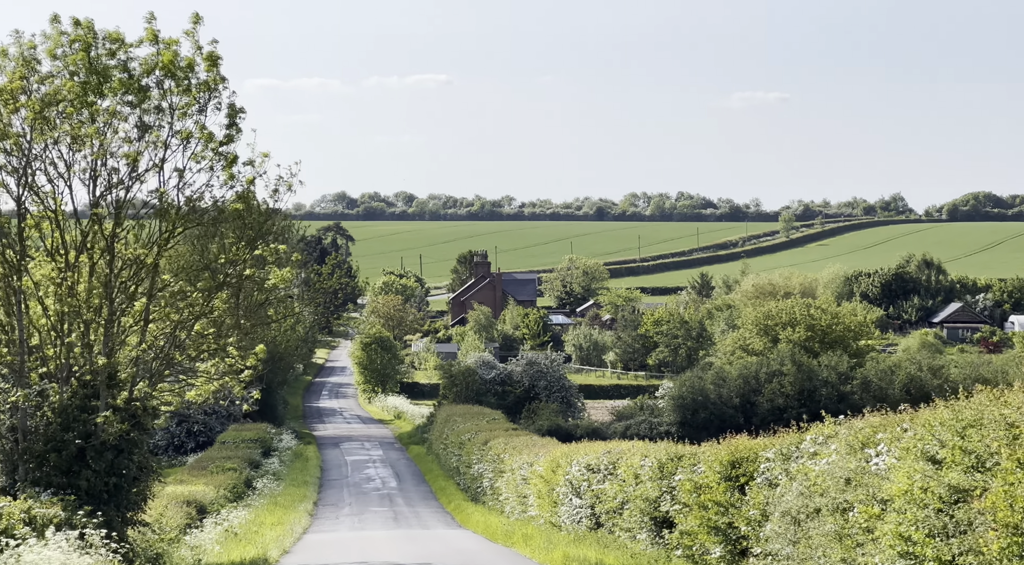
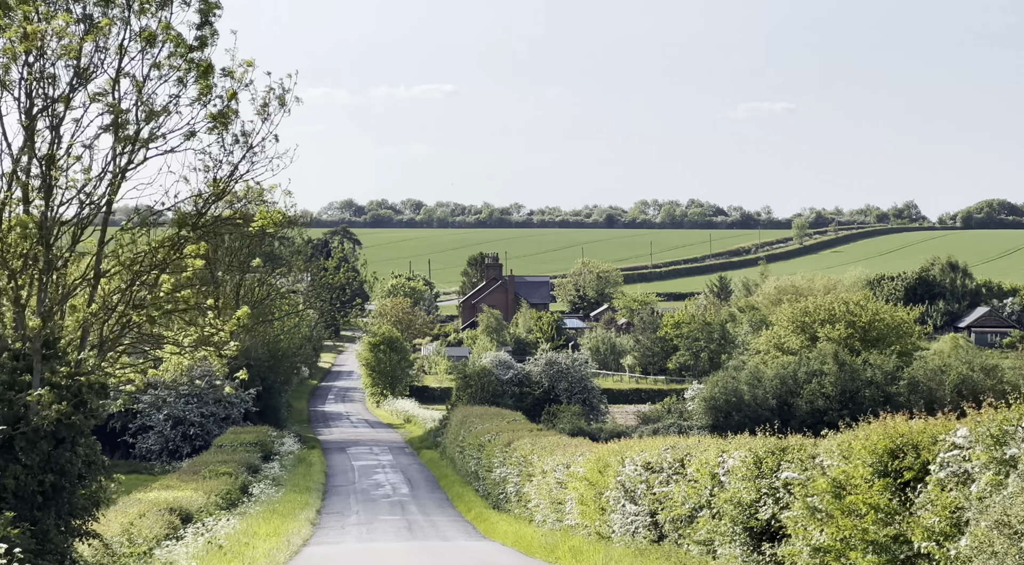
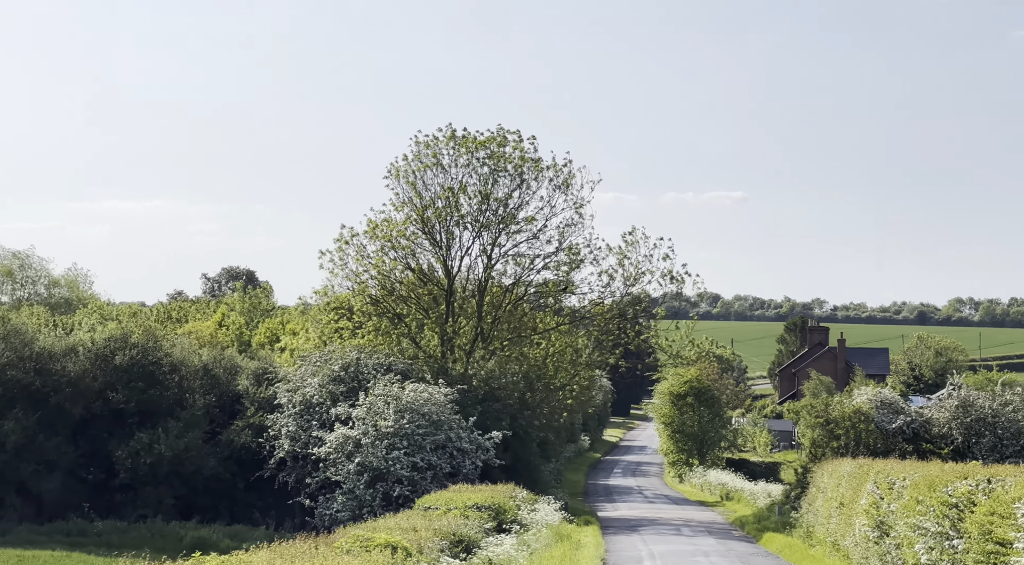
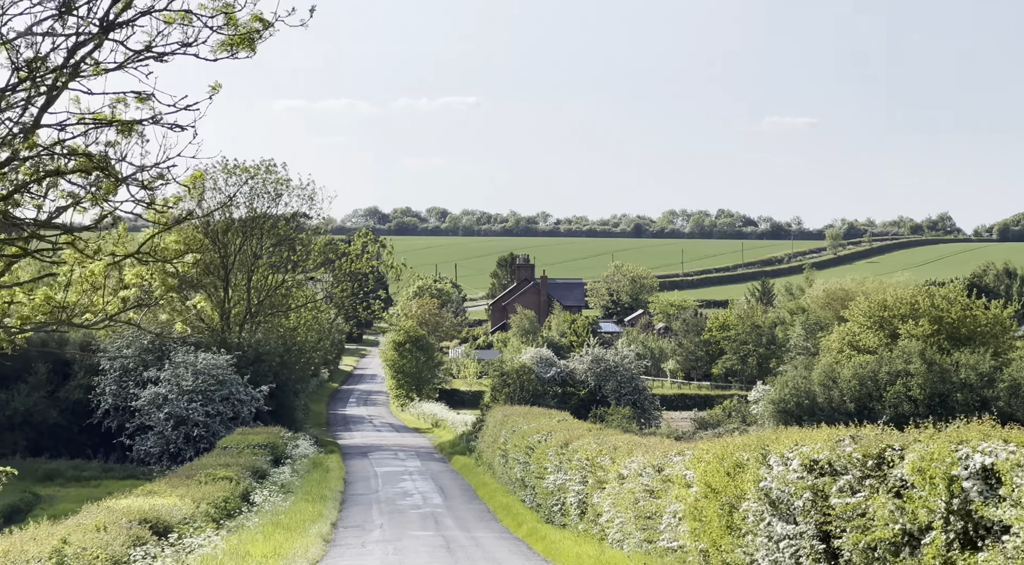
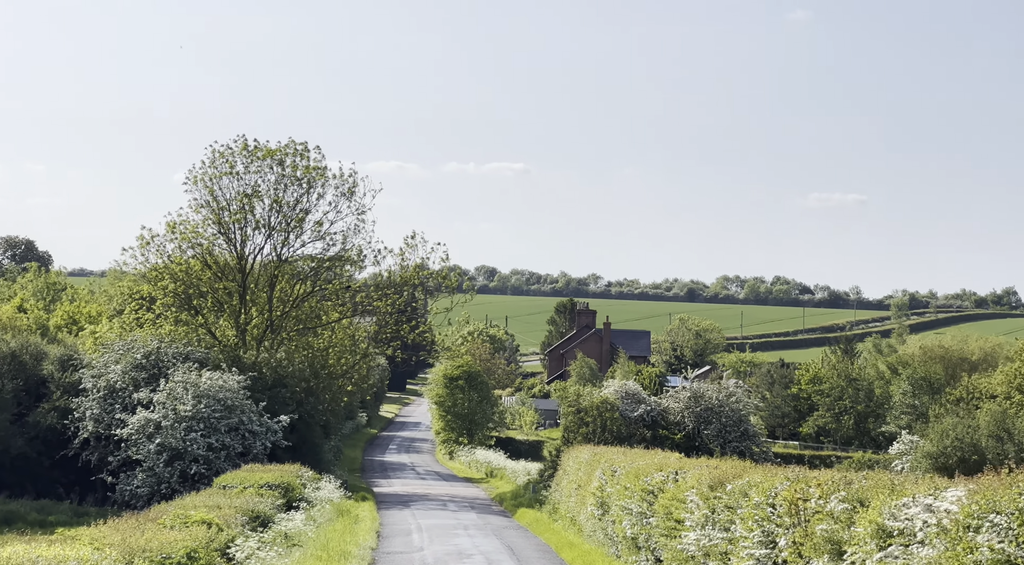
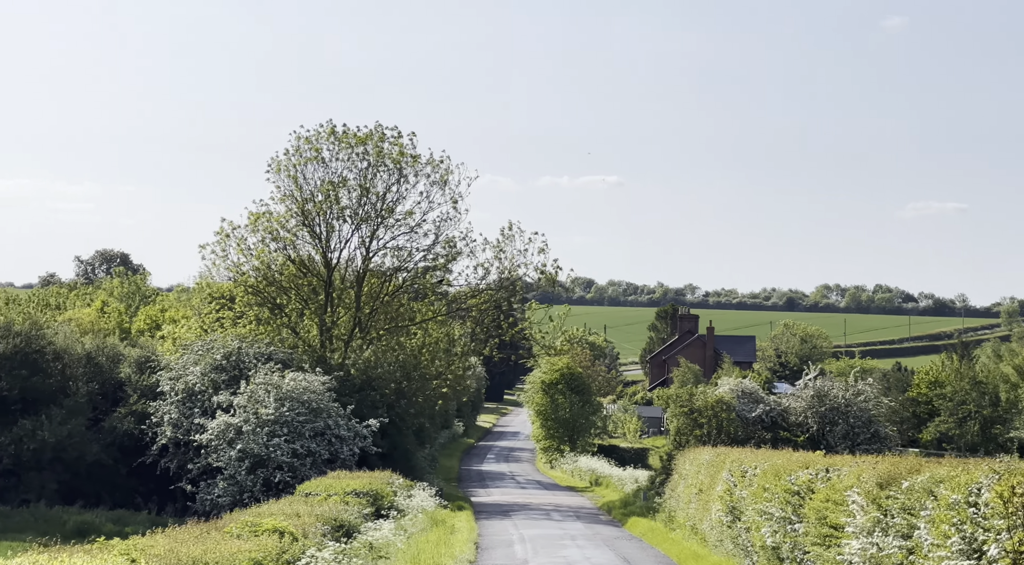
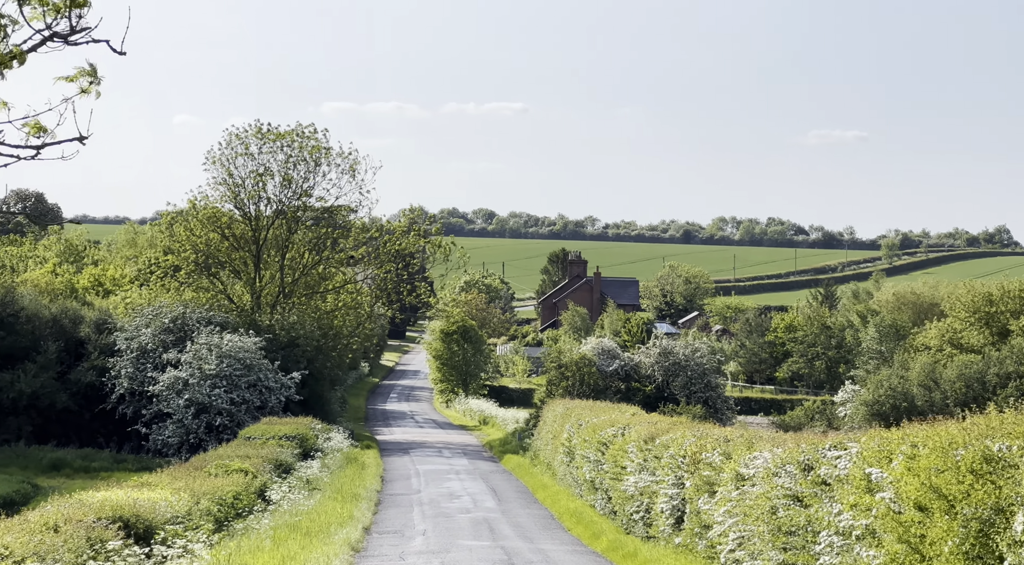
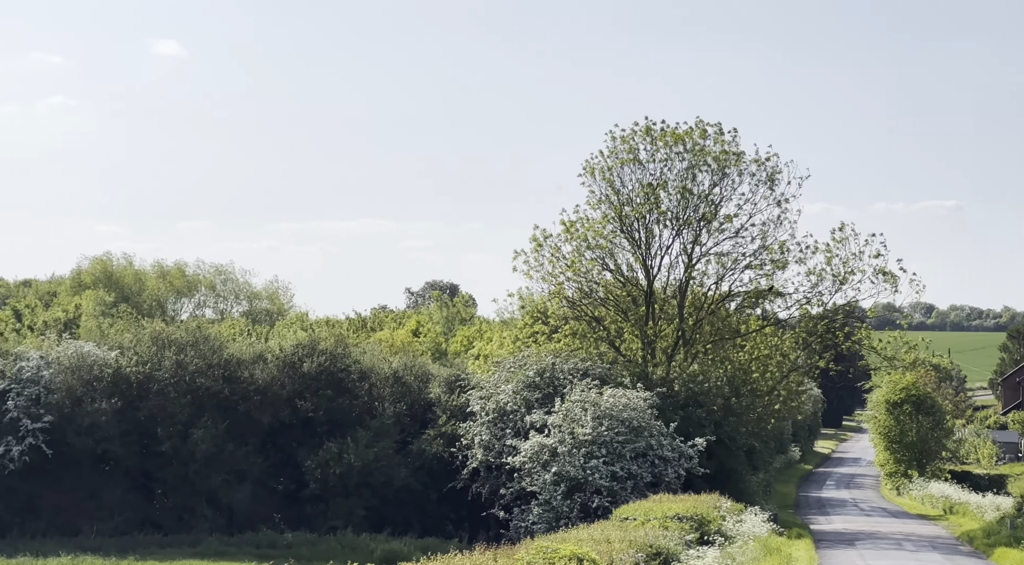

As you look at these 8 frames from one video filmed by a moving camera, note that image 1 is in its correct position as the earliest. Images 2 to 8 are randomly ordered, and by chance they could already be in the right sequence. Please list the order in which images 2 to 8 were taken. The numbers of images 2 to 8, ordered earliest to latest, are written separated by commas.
2, 4, 7, 5, 6, 3, 8
